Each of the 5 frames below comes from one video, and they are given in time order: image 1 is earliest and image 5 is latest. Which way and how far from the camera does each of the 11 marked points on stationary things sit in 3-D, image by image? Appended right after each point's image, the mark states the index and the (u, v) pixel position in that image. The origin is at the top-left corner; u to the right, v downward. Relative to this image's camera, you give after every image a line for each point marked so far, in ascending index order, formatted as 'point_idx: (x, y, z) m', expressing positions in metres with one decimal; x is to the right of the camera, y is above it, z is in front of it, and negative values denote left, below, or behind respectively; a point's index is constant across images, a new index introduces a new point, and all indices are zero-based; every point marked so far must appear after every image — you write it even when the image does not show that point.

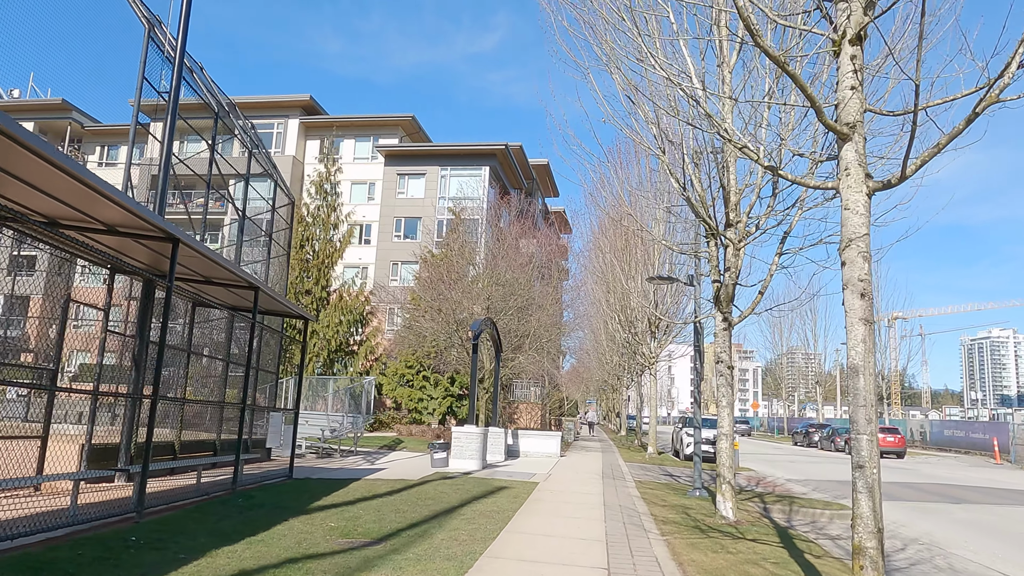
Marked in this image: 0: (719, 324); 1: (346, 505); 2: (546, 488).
0: (+2.3, -0.4, +8.7) m
1: (-1.9, -2.5, +8.7) m
2: (+0.5, -3.0, +11.6) m
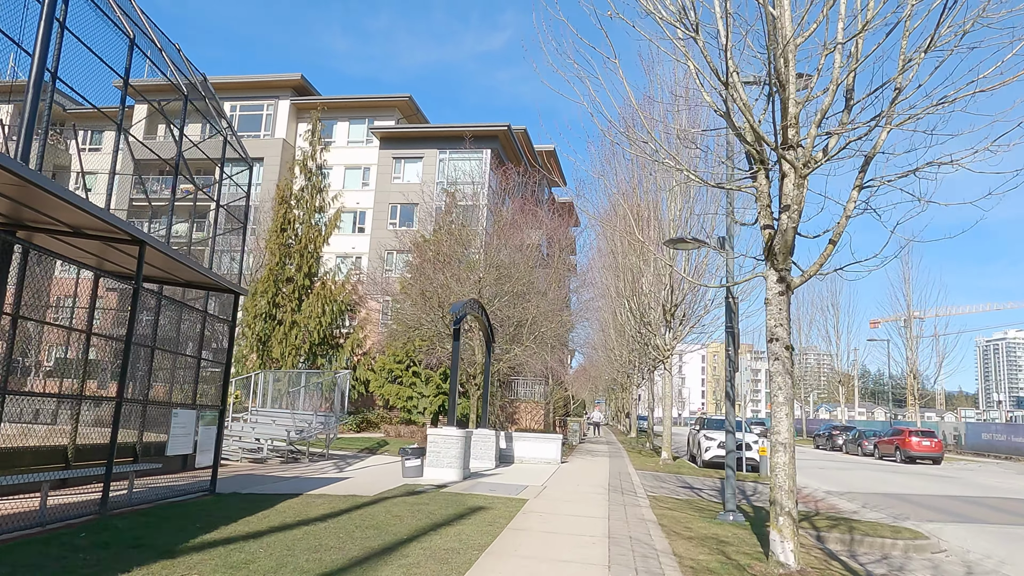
0: (+2.1, 0.0, +6.2) m
1: (-2.1, -2.0, +6.2) m
2: (+0.3, -2.6, +9.1) m
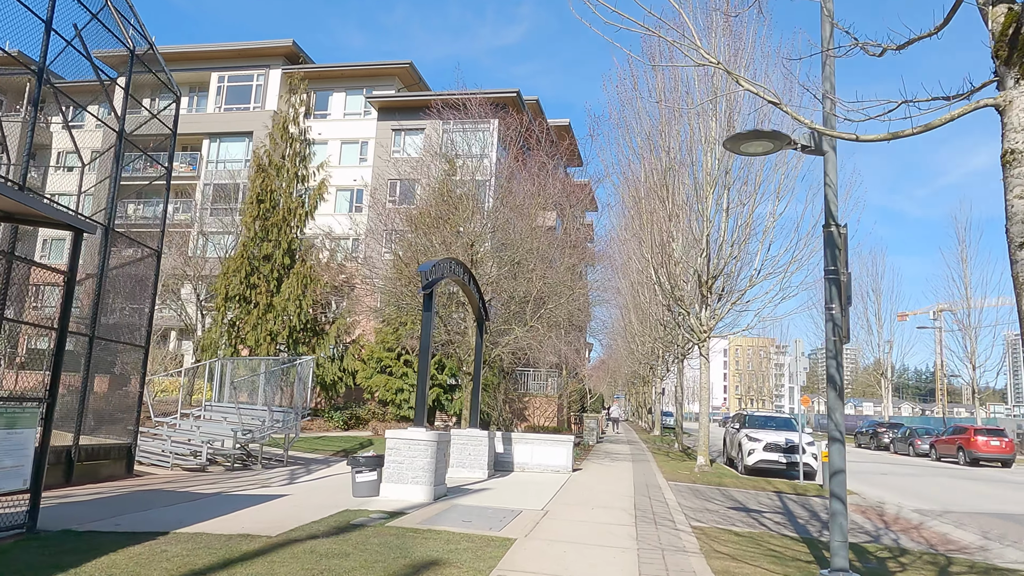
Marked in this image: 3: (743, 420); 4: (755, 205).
0: (+1.8, +0.6, +2.8) m
1: (-2.4, -1.5, +2.9) m
2: (+0.1, -2.0, +5.7) m
3: (+5.7, -3.2, +19.0) m
4: (+4.8, +1.6, +15.2) m
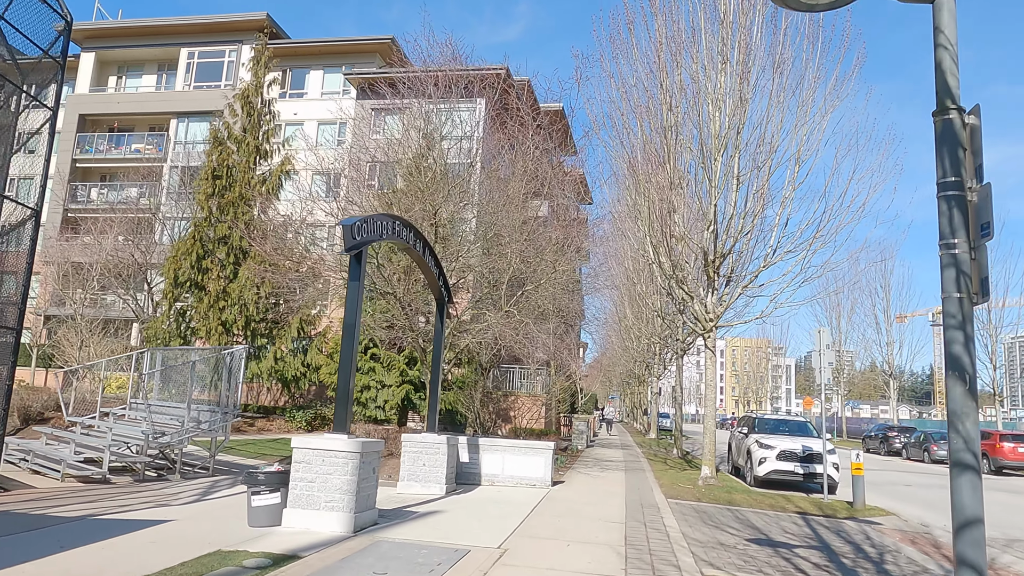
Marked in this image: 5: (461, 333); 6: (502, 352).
0: (+1.4, +0.9, +0.5) m
1: (-2.8, -1.1, +0.6) m
2: (-0.4, -1.7, +3.4) m
3: (+5.2, -2.9, +16.7) m
4: (+4.4, +2.0, +13.0) m
5: (-0.9, -1.1, +17.0) m
6: (-0.3, -1.5, +18.3) m
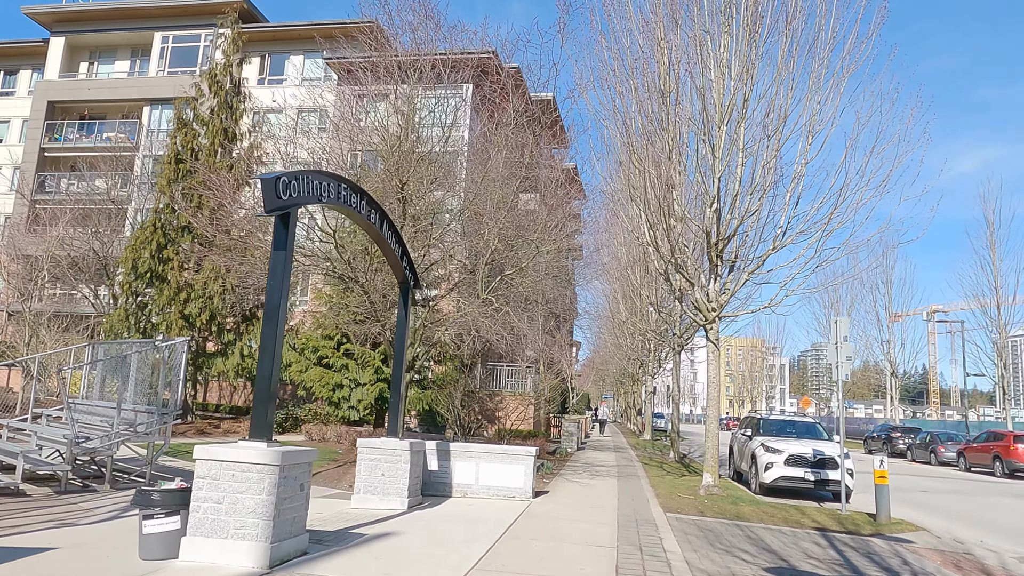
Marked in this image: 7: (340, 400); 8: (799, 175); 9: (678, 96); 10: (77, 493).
0: (+1.2, +1.1, -0.9) m
1: (-3.0, -0.9, -0.9) m
2: (-0.6, -1.5, +2.0) m
3: (+4.8, -2.7, +15.3) m
4: (+4.0, +2.2, +11.6) m
5: (-1.3, -0.8, +15.5) m
6: (-0.6, -1.3, +16.9) m
7: (-4.1, -2.8, +19.2) m
8: (+4.3, +1.7, +11.6) m
9: (+2.5, +2.9, +11.8) m
10: (-5.6, -2.6, +9.8) m
